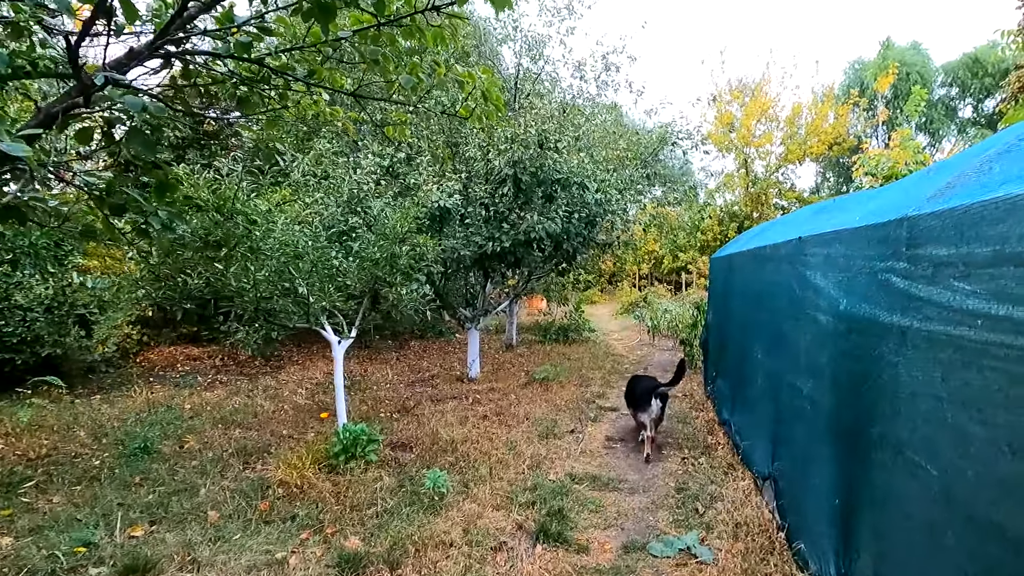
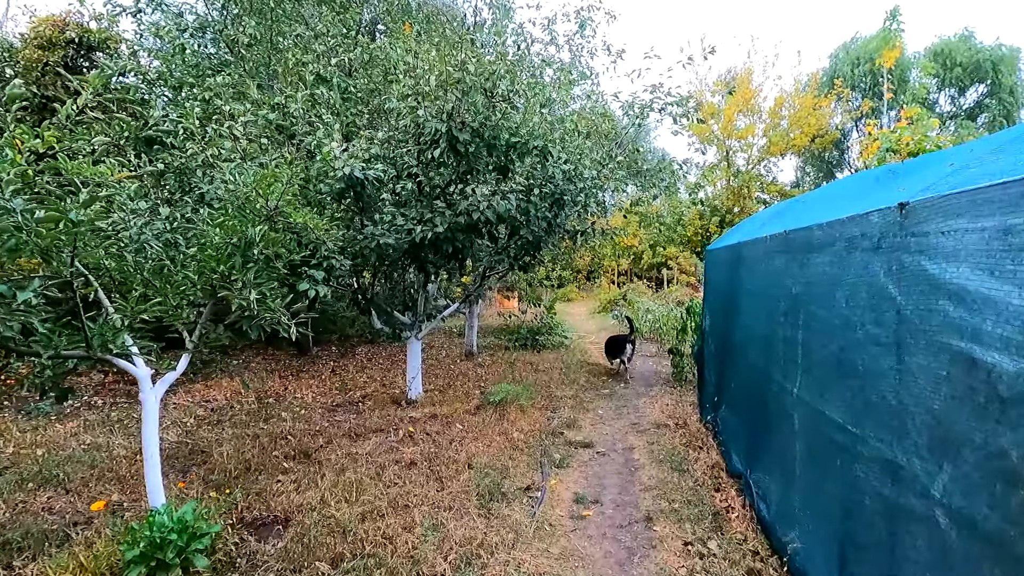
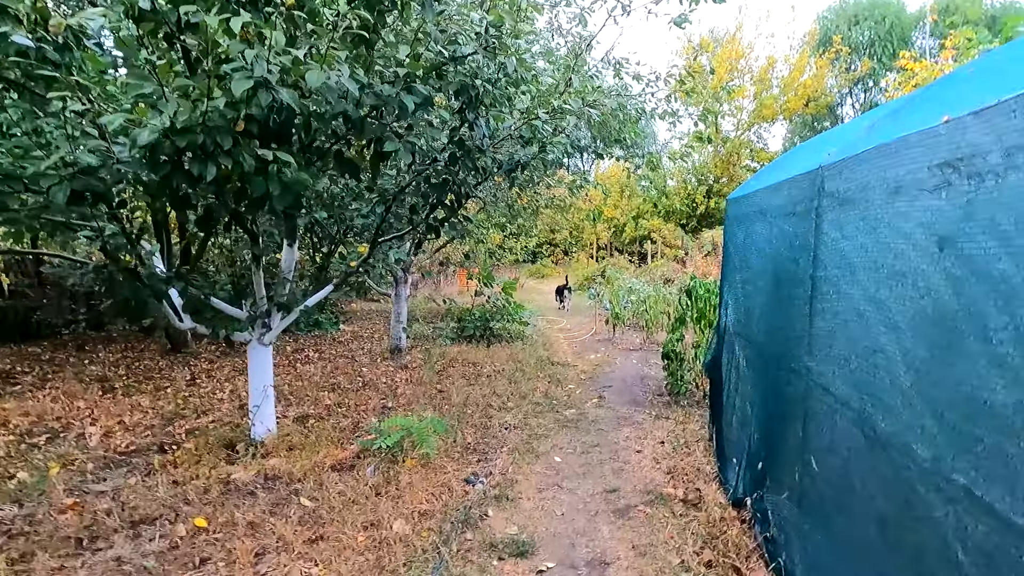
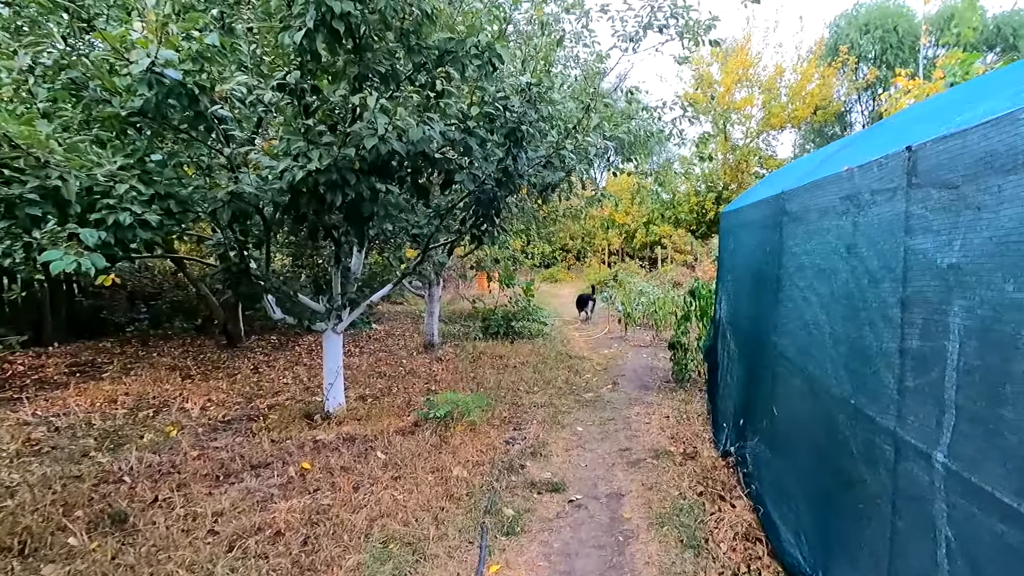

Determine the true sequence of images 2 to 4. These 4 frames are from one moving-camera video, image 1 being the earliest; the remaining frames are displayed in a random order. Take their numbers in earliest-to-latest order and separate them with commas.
2, 4, 3
